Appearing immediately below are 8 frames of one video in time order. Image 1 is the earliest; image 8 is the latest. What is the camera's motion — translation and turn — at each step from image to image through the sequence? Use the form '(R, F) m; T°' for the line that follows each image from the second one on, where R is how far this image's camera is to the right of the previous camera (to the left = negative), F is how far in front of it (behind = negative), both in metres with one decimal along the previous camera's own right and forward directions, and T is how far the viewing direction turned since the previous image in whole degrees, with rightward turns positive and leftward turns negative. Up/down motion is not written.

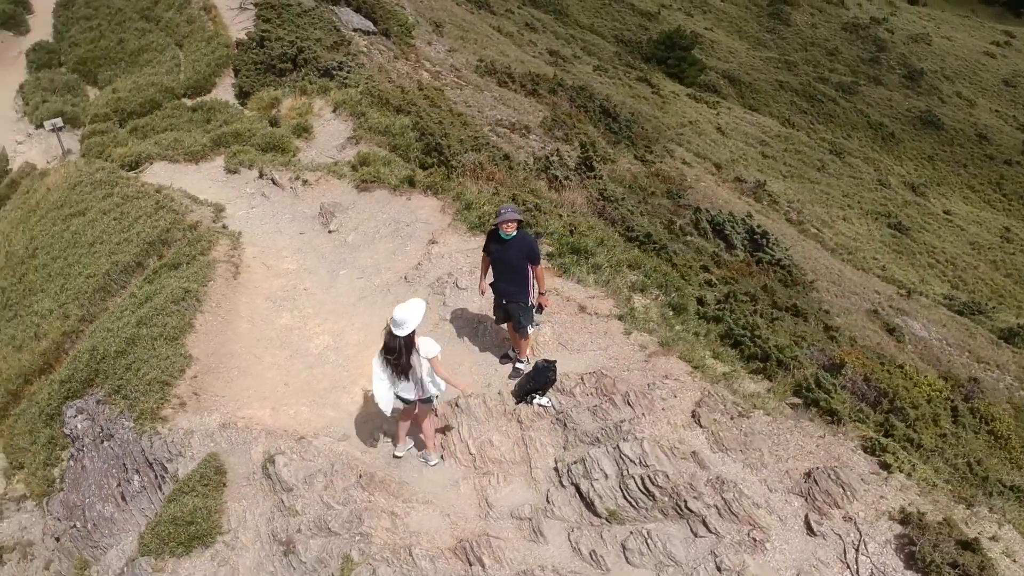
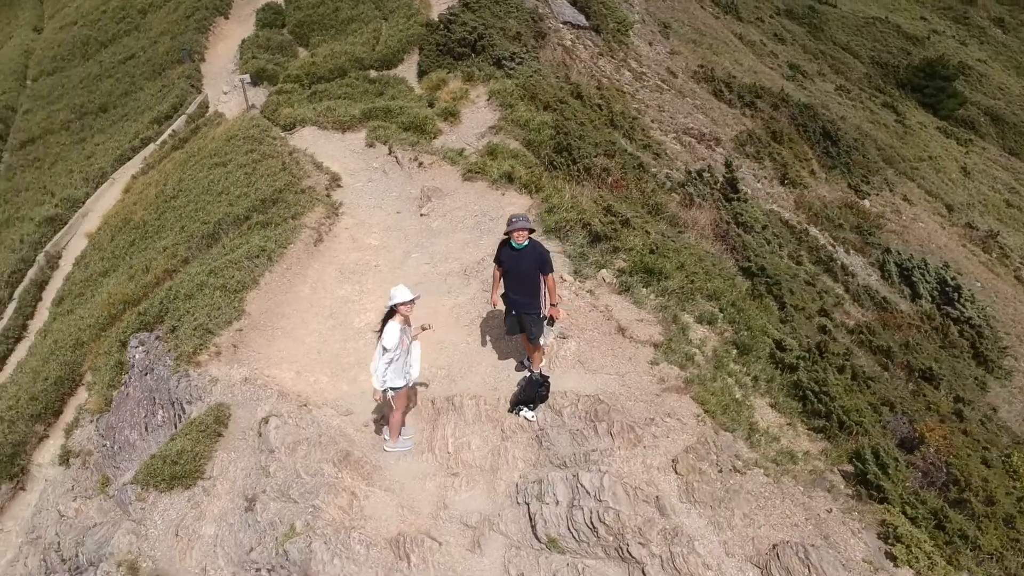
(+2.1, +0.3) m; -13°
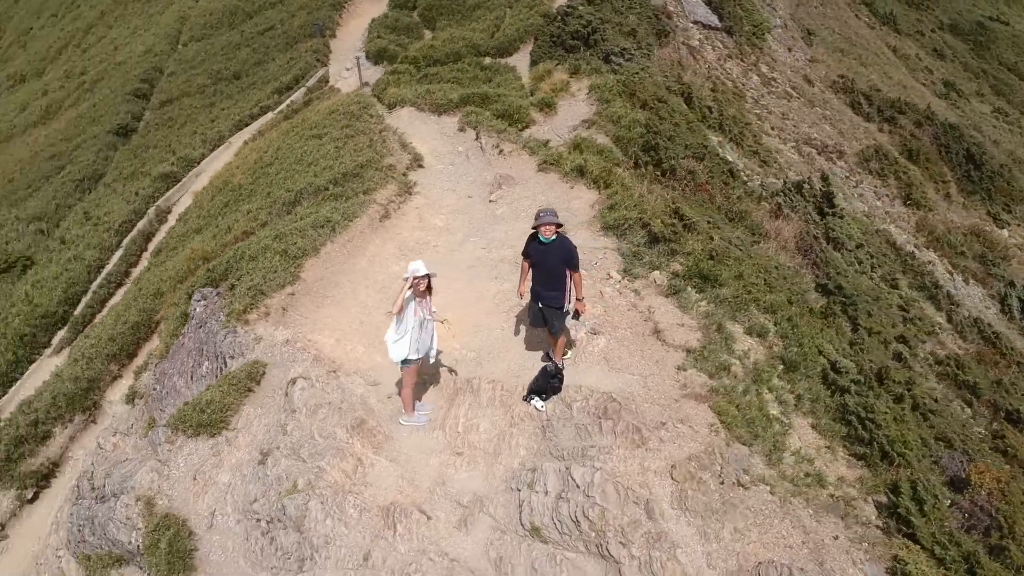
(+1.1, 0.0) m; -8°
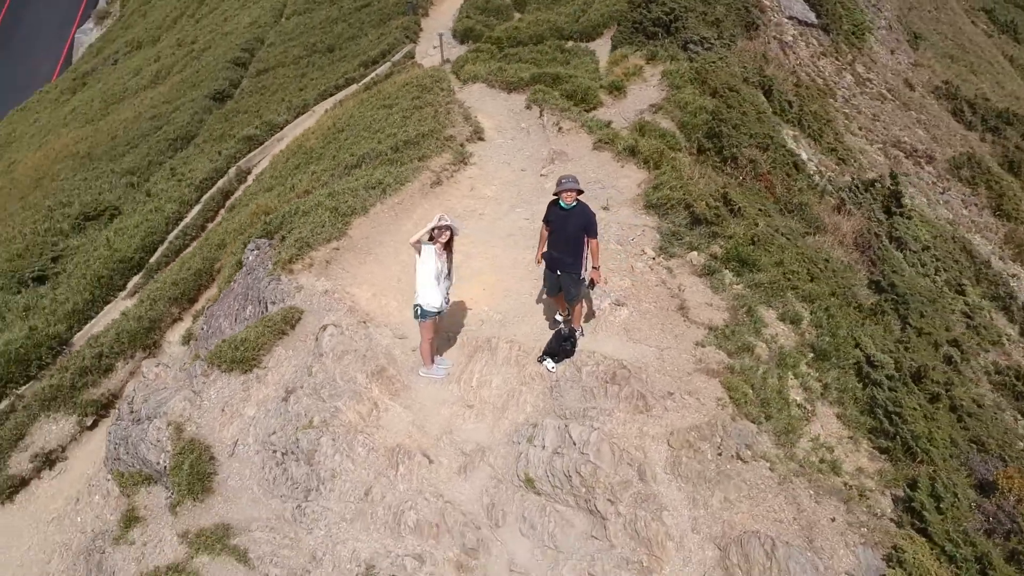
(+0.8, -0.3) m; -5°
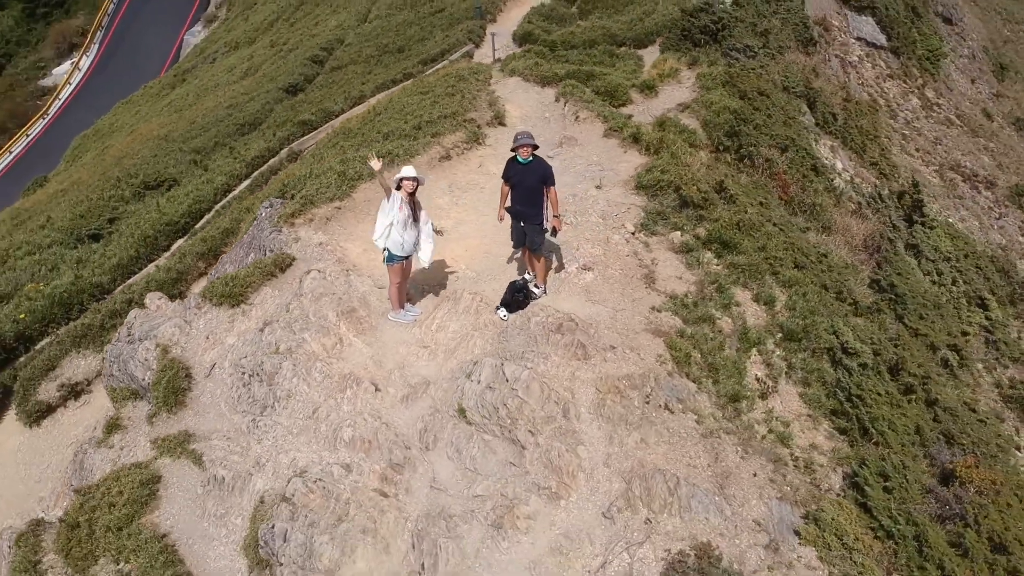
(+1.4, -0.6) m; -5°
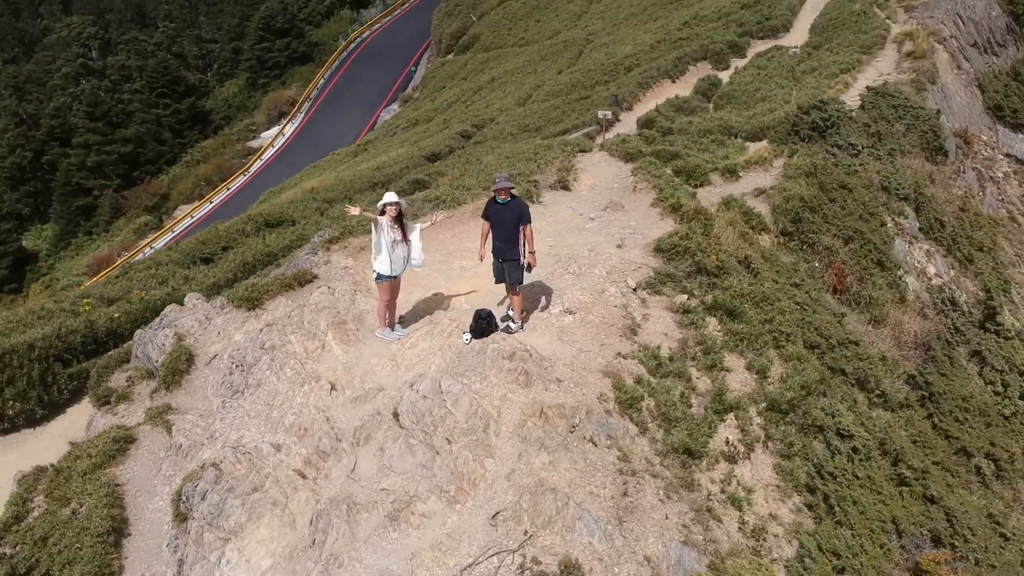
(+2.4, -0.4) m; -11°
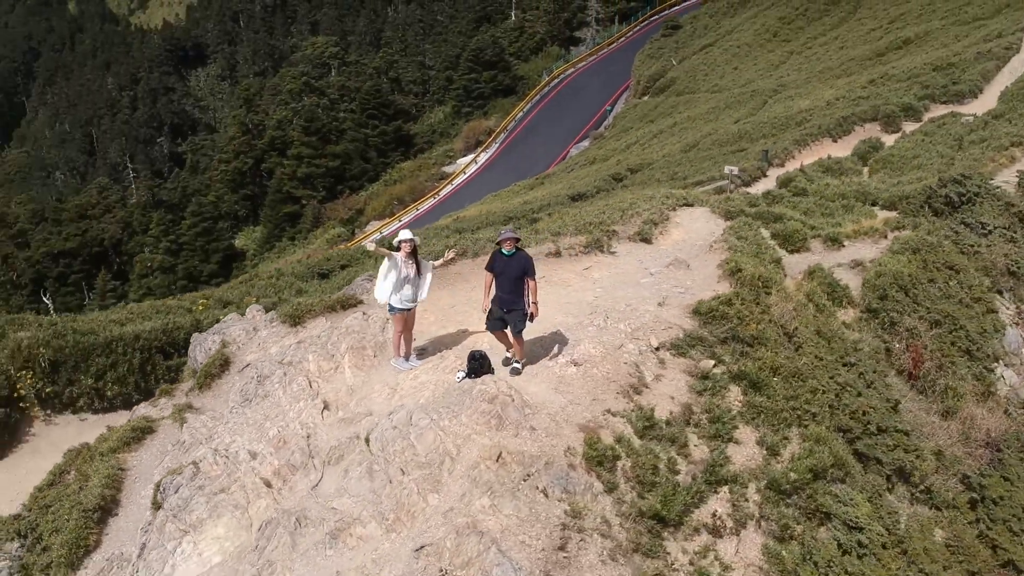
(+2.3, -0.1) m; -12°
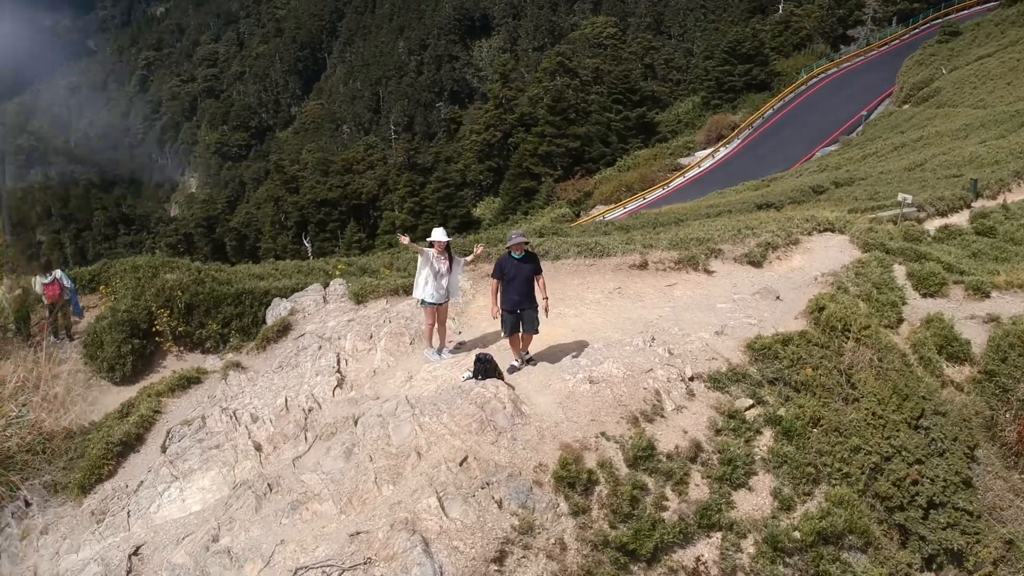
(+2.7, +0.3) m; -14°
